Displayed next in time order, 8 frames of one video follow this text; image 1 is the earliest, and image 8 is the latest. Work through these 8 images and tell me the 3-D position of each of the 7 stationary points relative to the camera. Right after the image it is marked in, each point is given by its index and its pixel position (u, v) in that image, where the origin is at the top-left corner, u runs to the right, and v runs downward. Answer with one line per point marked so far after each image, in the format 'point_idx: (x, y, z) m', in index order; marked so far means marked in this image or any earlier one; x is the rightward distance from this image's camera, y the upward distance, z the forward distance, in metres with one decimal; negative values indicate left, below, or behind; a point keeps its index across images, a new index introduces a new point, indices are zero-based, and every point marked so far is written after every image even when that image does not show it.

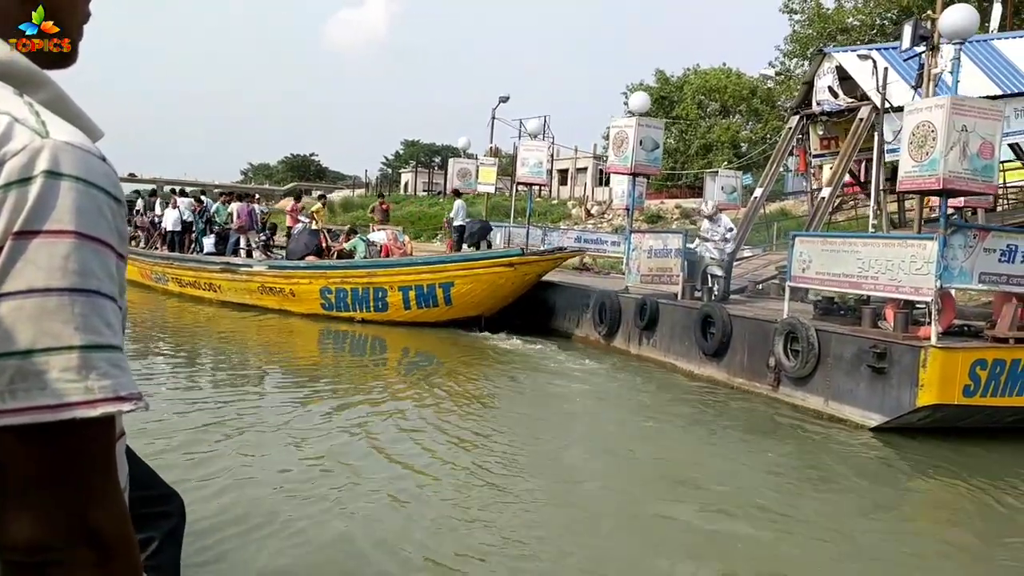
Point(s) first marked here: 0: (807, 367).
0: (+3.2, -0.9, +9.1) m
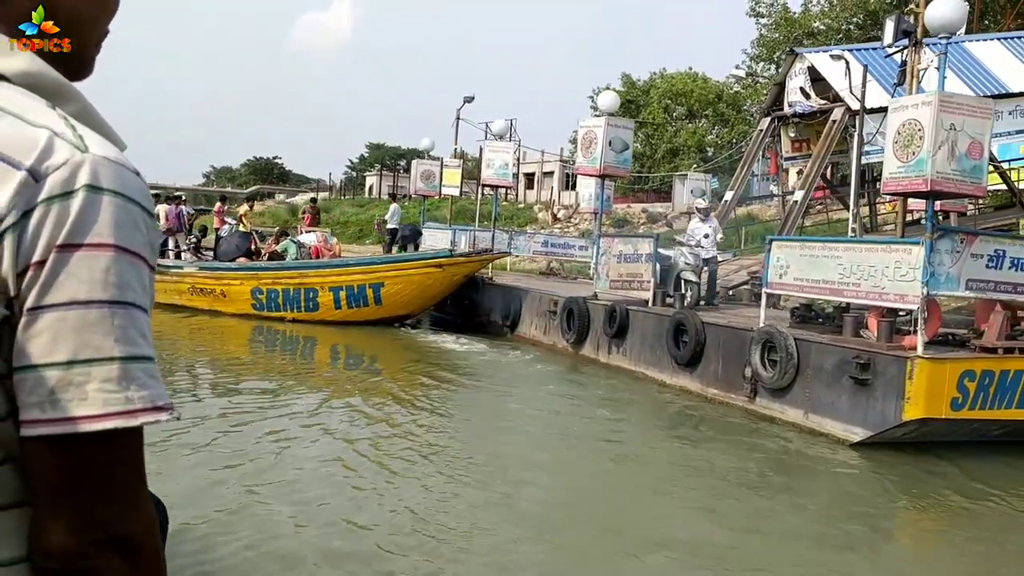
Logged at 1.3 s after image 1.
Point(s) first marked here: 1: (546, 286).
0: (+2.8, -0.9, +8.7) m
1: (+0.7, 0.0, +16.9) m
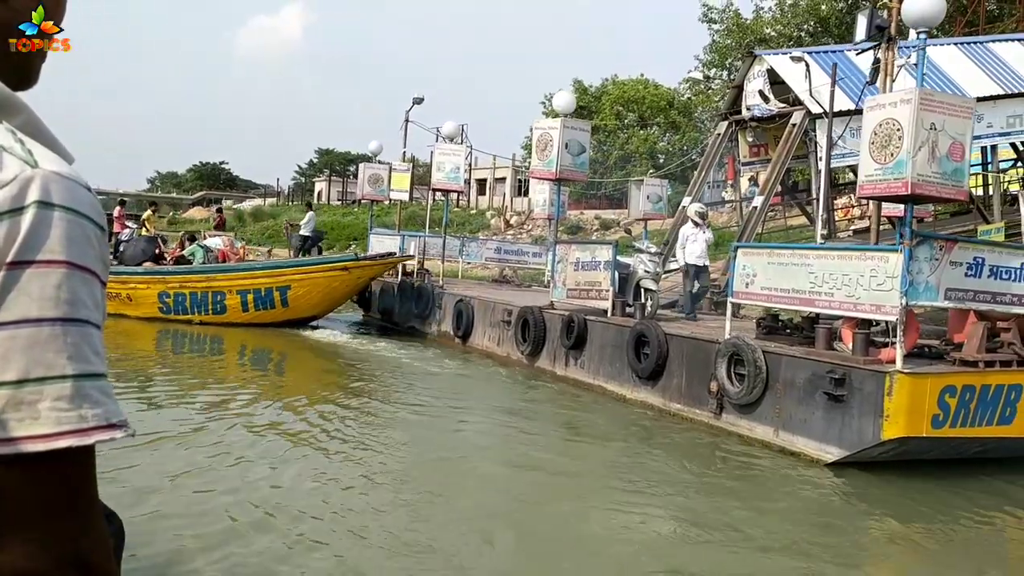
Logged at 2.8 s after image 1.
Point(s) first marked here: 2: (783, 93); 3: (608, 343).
0: (+2.4, -1.0, +8.2) m
1: (-0.2, -0.1, +16.3) m
2: (+5.0, +3.6, +15.5) m
3: (+1.2, -0.7, +10.7) m
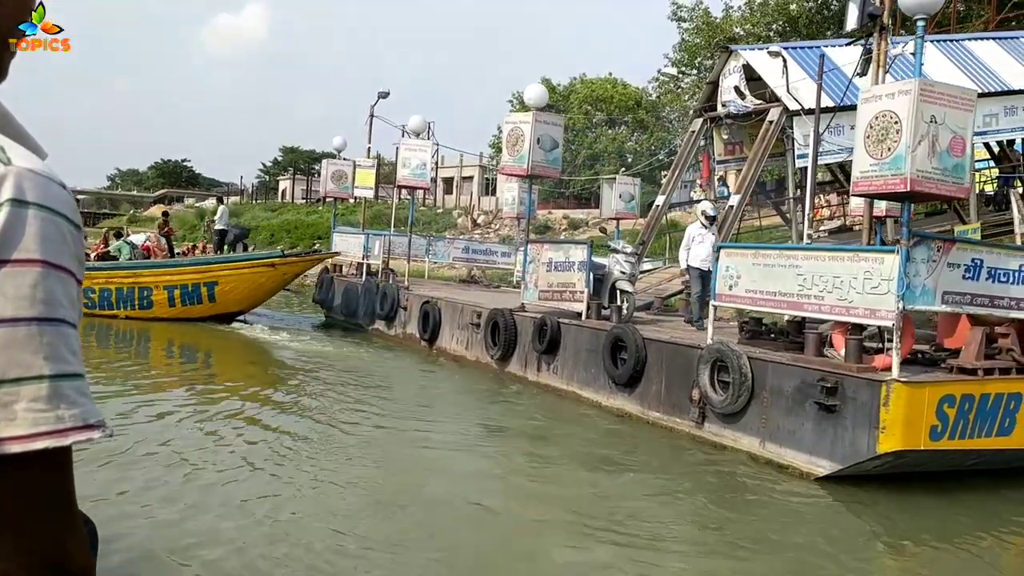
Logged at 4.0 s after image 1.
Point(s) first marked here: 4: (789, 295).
0: (+2.1, -1.1, +7.7) m
1: (-0.8, -0.1, +15.7) m
2: (+4.5, +3.6, +15.2) m
3: (+0.9, -0.7, +10.2) m
4: (+2.5, -0.1, +7.6) m
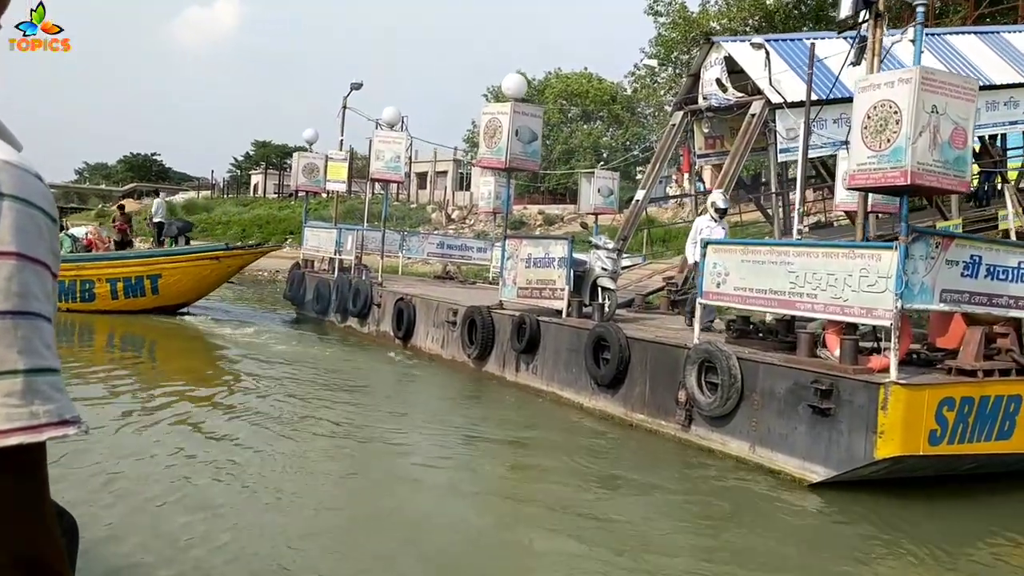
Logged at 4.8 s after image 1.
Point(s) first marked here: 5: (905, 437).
0: (+1.9, -1.0, +7.4) m
1: (-1.2, -0.1, +15.3) m
2: (+4.1, +3.7, +14.9) m
3: (+0.6, -0.7, +9.9) m
4: (+2.3, 0.0, +7.3) m
5: (+2.8, -1.1, +6.1) m
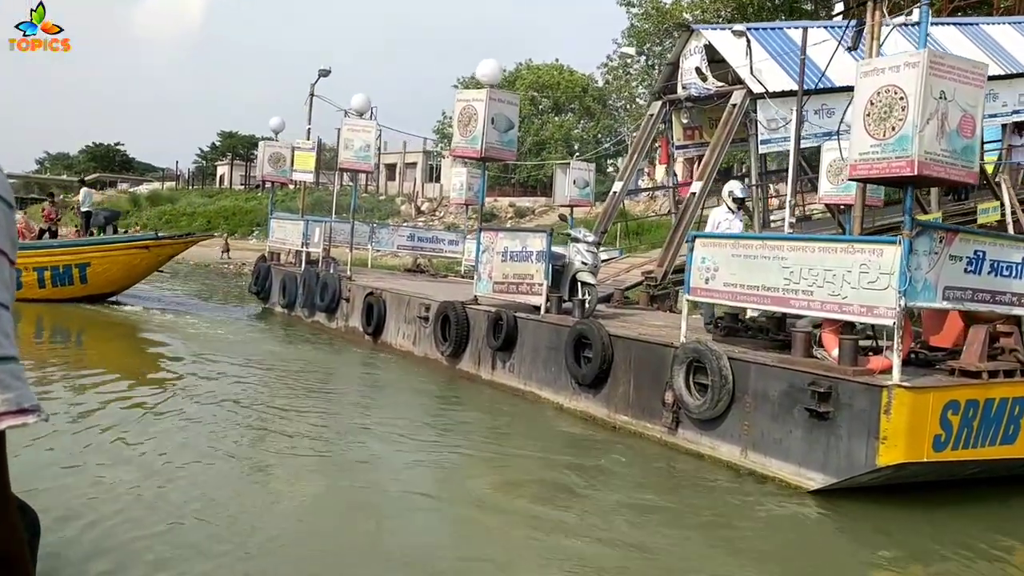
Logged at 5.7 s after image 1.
0: (+1.7, -1.0, +7.0) m
1: (-1.7, 0.0, +14.8) m
2: (+3.6, +3.7, +14.5) m
3: (+0.3, -0.6, +9.5) m
4: (+2.2, 0.0, +6.9) m
5: (+2.7, -1.1, +5.7) m
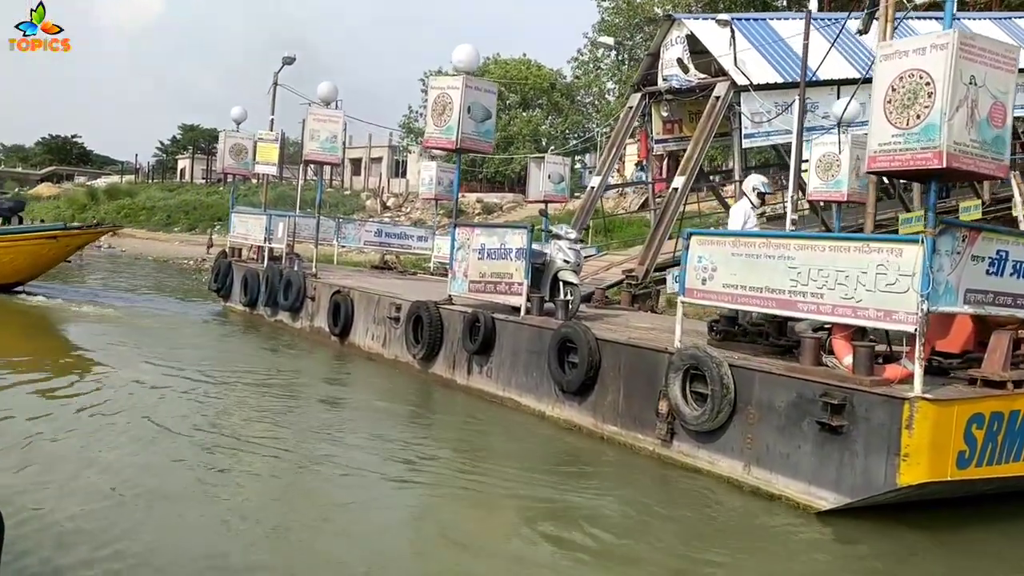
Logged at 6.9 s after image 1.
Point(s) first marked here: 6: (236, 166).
0: (+1.6, -1.0, +6.5) m
1: (-2.2, 0.0, +14.1) m
2: (+3.2, +3.8, +14.1) m
3: (+0.1, -0.6, +8.9) m
4: (+2.0, 0.0, +6.4) m
5: (+2.6, -1.1, +5.3) m
6: (-6.3, +2.8, +19.1) m
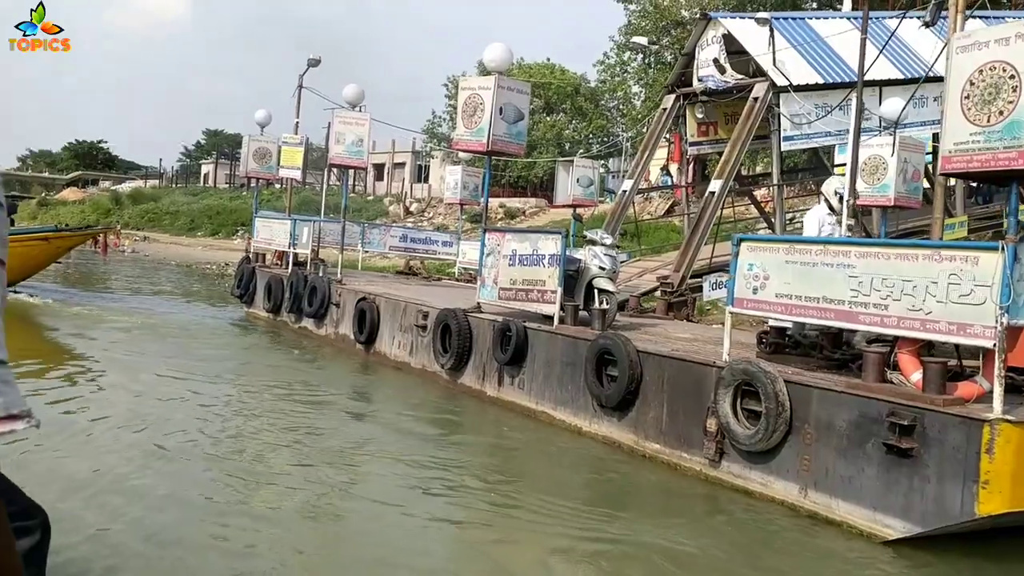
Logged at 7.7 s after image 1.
0: (+1.9, -1.1, +6.1) m
1: (-1.7, -0.1, +13.8) m
2: (+3.7, +3.6, +13.6) m
3: (+0.5, -0.7, +8.5) m
4: (+2.3, -0.1, +6.0) m
5: (+2.9, -1.1, +4.8) m
6: (-5.7, +2.6, +18.8) m
